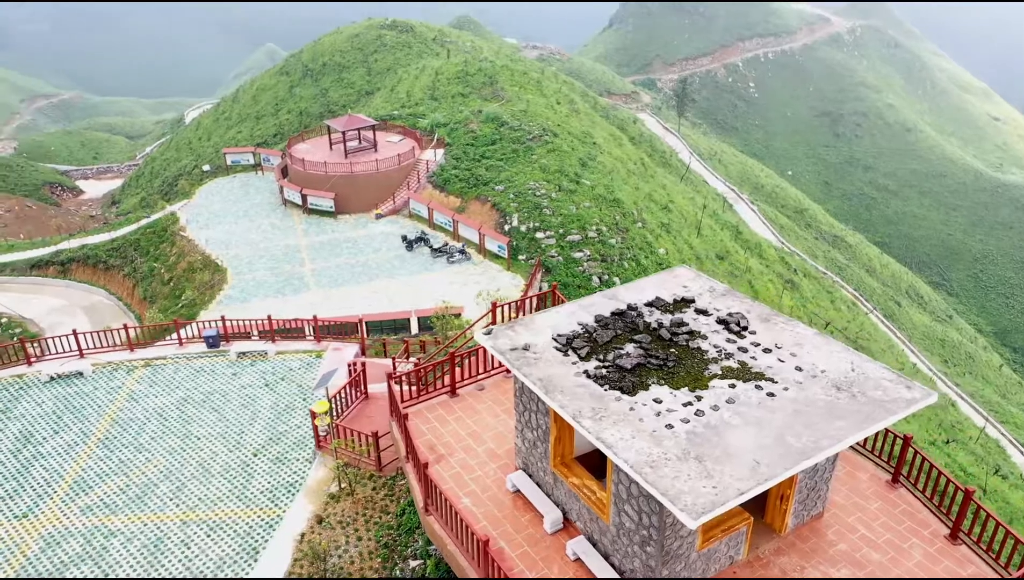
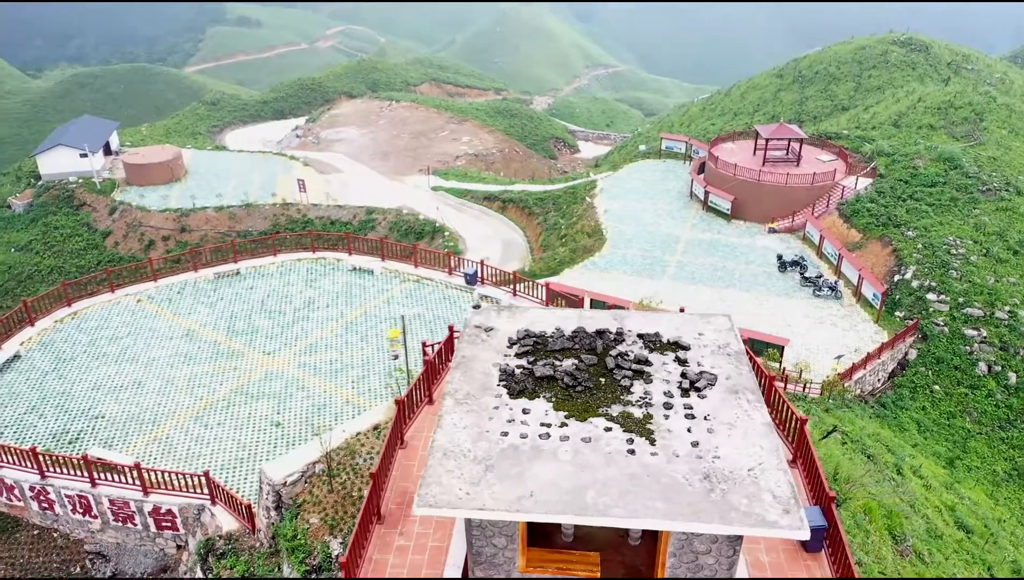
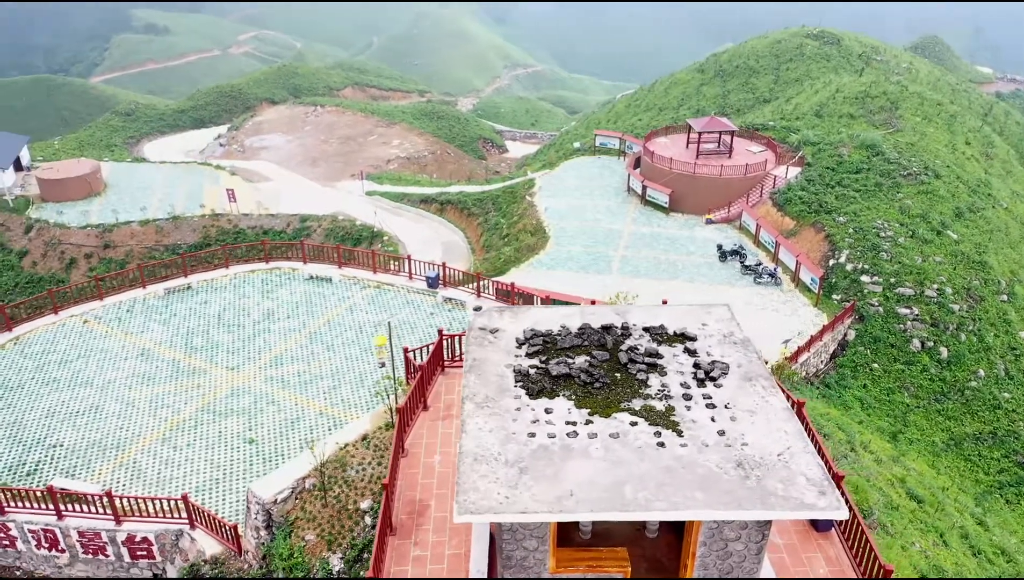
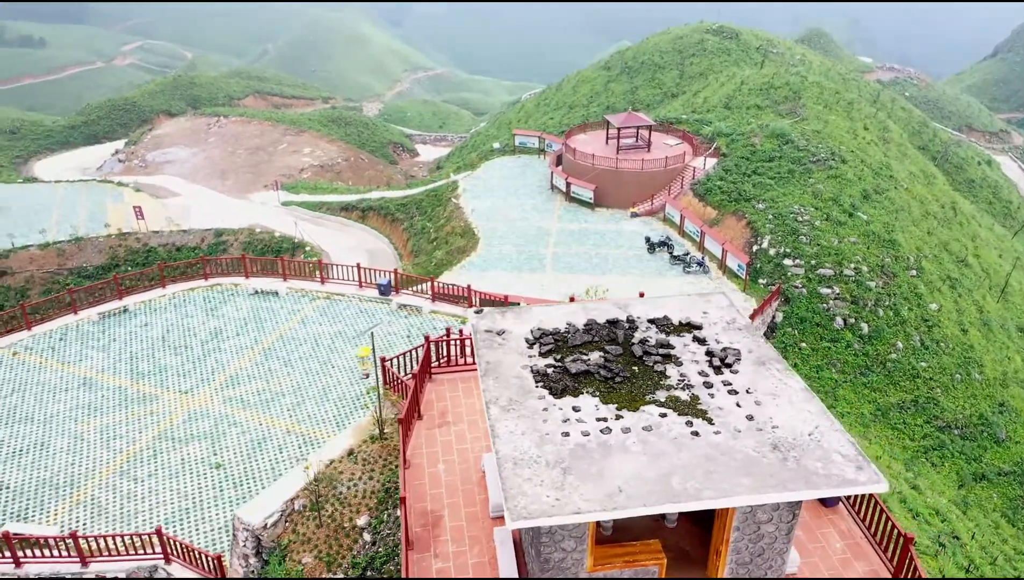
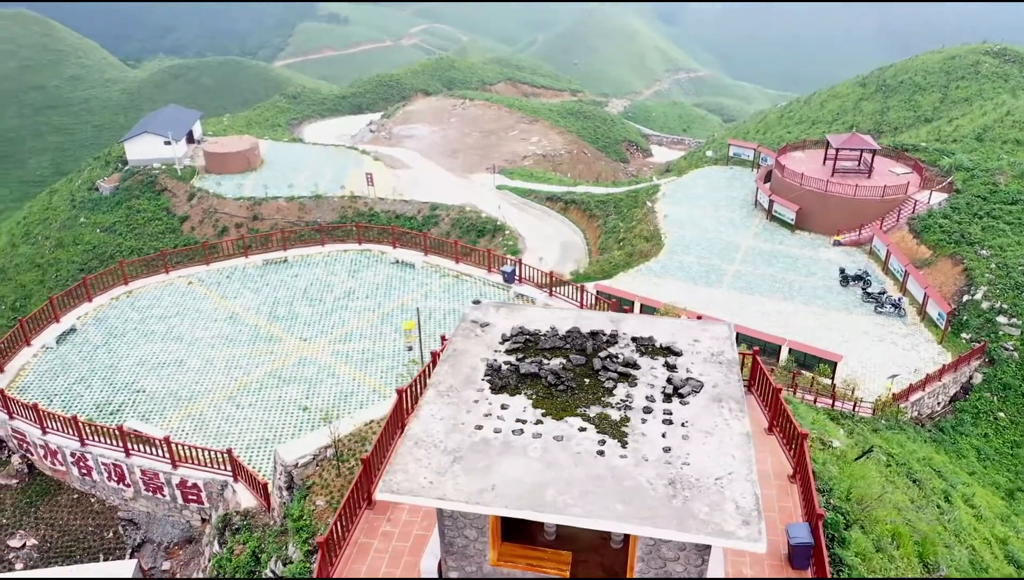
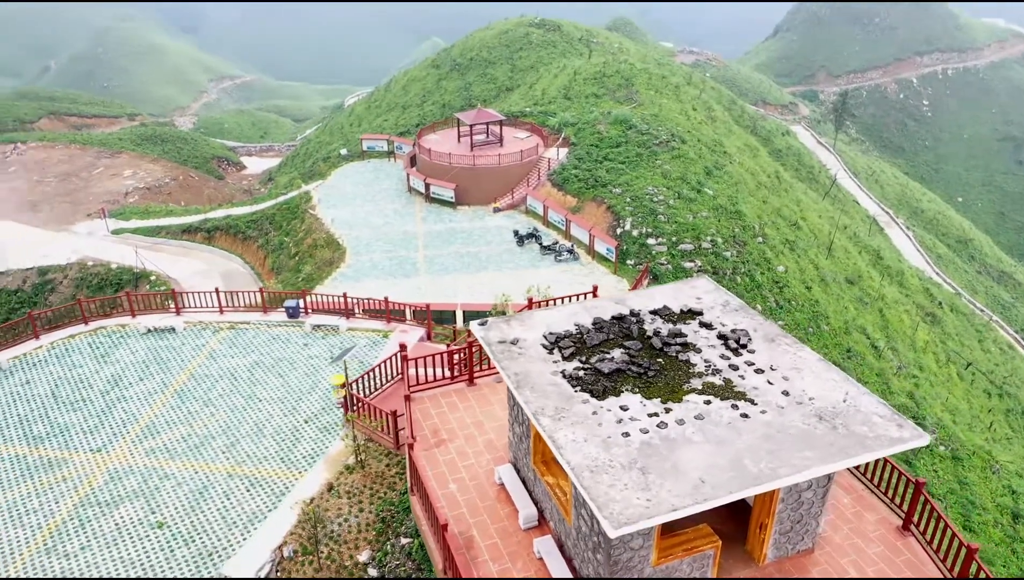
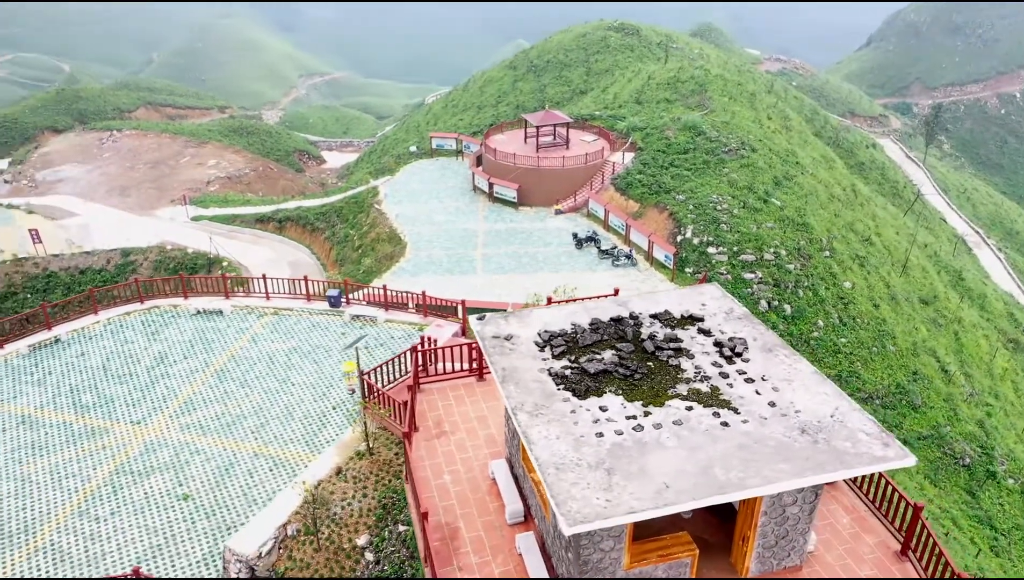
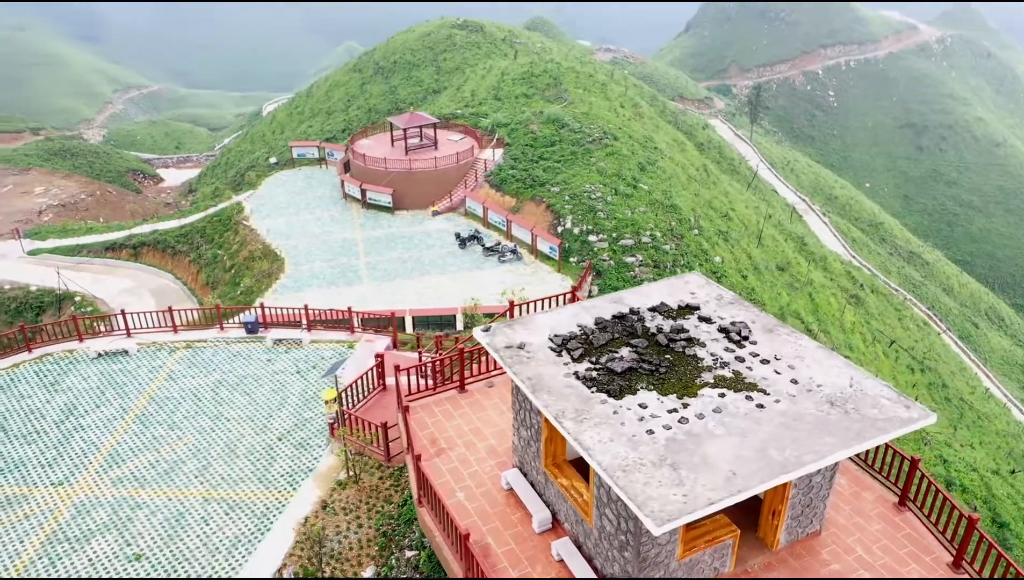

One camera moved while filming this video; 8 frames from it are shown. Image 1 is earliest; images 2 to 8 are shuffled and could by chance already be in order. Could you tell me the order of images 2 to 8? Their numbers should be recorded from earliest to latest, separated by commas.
8, 6, 7, 4, 3, 2, 5
